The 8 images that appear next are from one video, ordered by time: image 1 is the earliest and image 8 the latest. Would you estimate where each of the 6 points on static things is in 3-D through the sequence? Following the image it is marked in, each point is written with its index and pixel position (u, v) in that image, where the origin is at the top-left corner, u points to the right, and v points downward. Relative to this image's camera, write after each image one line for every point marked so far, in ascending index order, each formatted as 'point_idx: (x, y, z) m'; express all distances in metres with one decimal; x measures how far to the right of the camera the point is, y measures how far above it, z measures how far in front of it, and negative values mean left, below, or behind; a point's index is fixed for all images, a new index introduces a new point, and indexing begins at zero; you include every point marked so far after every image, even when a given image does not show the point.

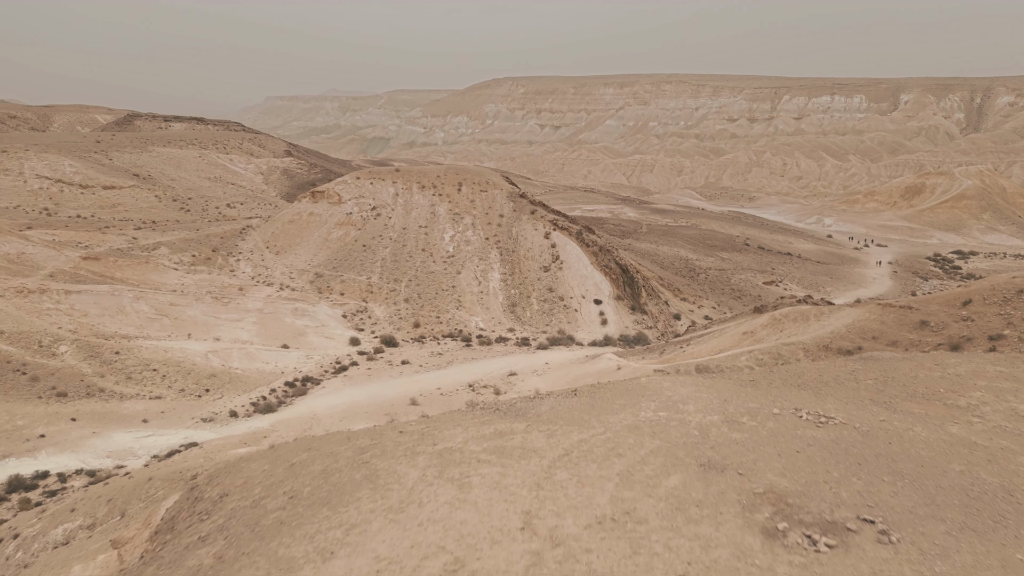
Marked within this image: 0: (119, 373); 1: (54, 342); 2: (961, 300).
0: (-10.1, -2.2, +18.1) m
1: (-12.0, -1.4, +18.4) m
2: (+8.0, -0.2, +12.6) m
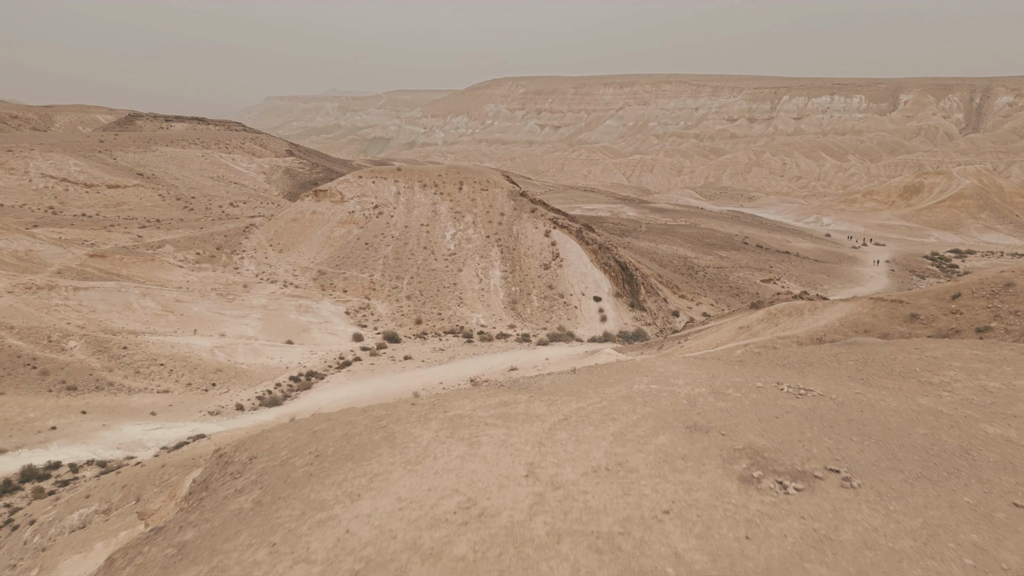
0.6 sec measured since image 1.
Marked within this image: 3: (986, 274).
0: (-10.1, -2.1, +18.5) m
1: (-12.0, -1.3, +18.8) m
2: (+8.1, -0.1, +13.0) m
3: (+8.9, +0.3, +13.3) m
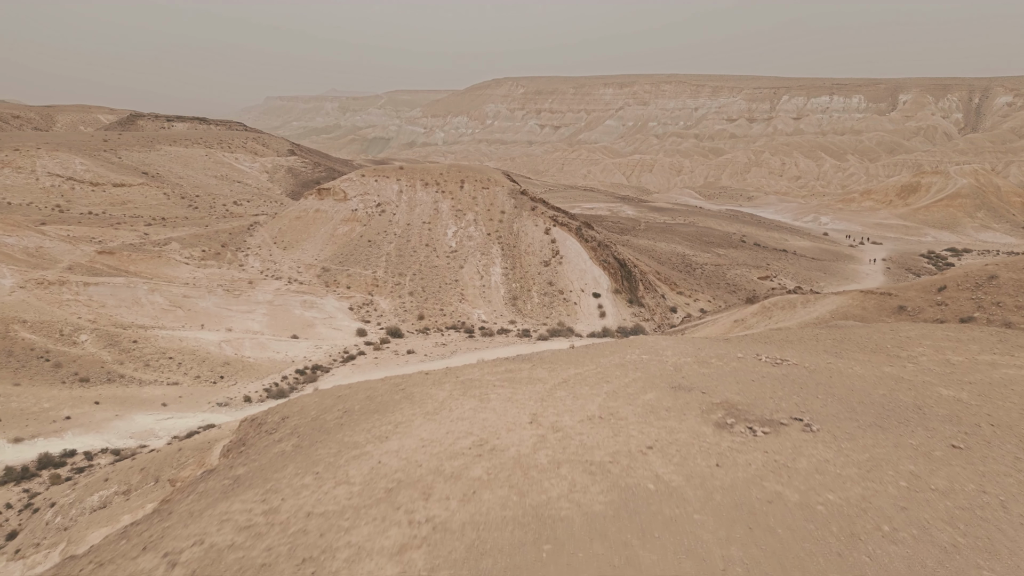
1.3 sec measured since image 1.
0: (-10.1, -2.0, +18.9) m
1: (-12.0, -1.2, +19.2) m
2: (+8.1, 0.0, +13.4) m
3: (+9.0, +0.4, +13.8) m
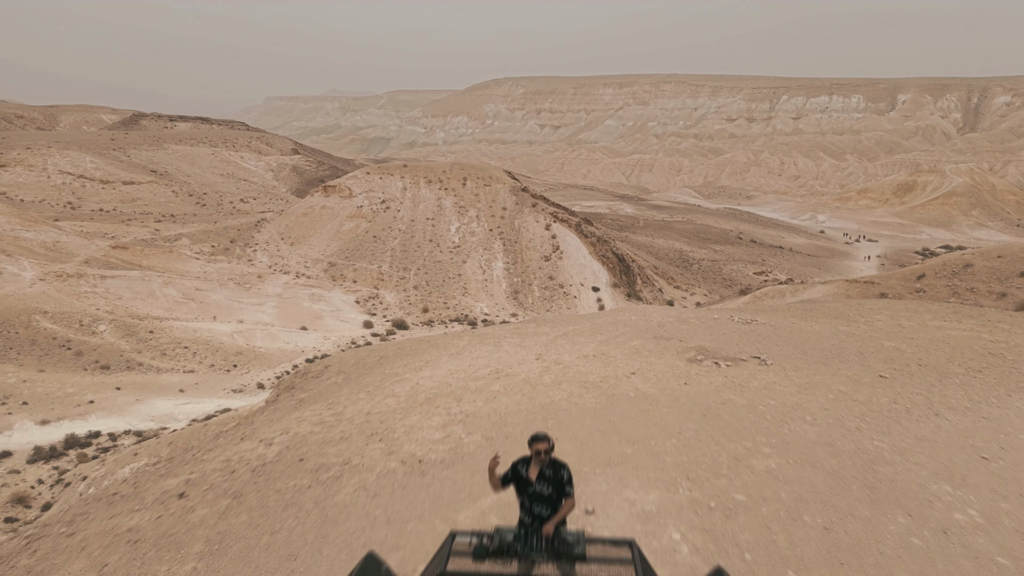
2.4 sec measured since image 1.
0: (-10.0, -1.7, +19.7) m
1: (-11.9, -1.0, +20.0) m
2: (+8.1, +0.3, +14.2) m
3: (+9.0, +0.6, +14.6) m
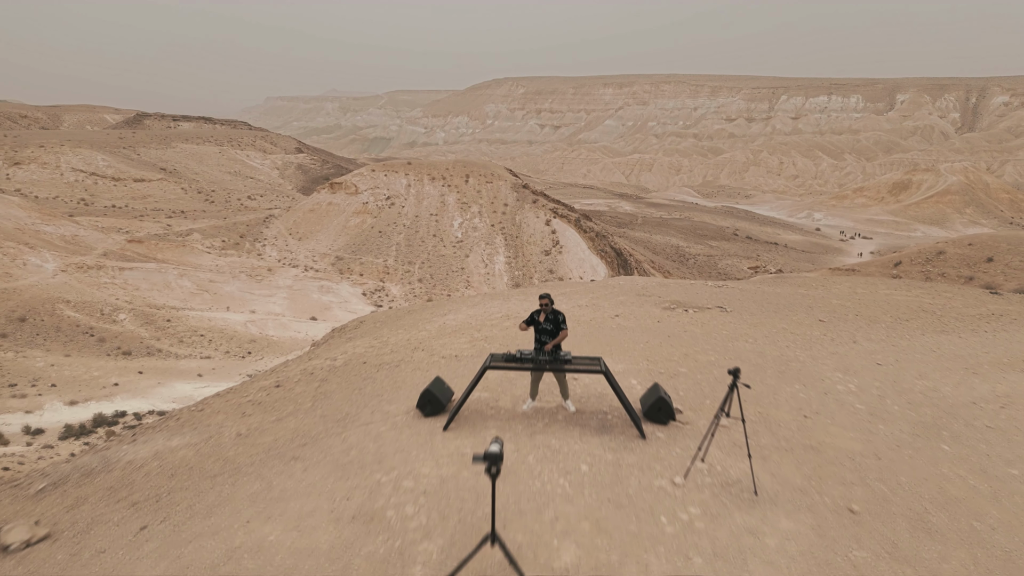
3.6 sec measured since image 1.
0: (-10.0, -1.4, +20.6) m
1: (-11.8, -0.7, +20.9) m
2: (+8.2, +0.5, +15.1) m
3: (+9.1, +0.9, +15.5) m
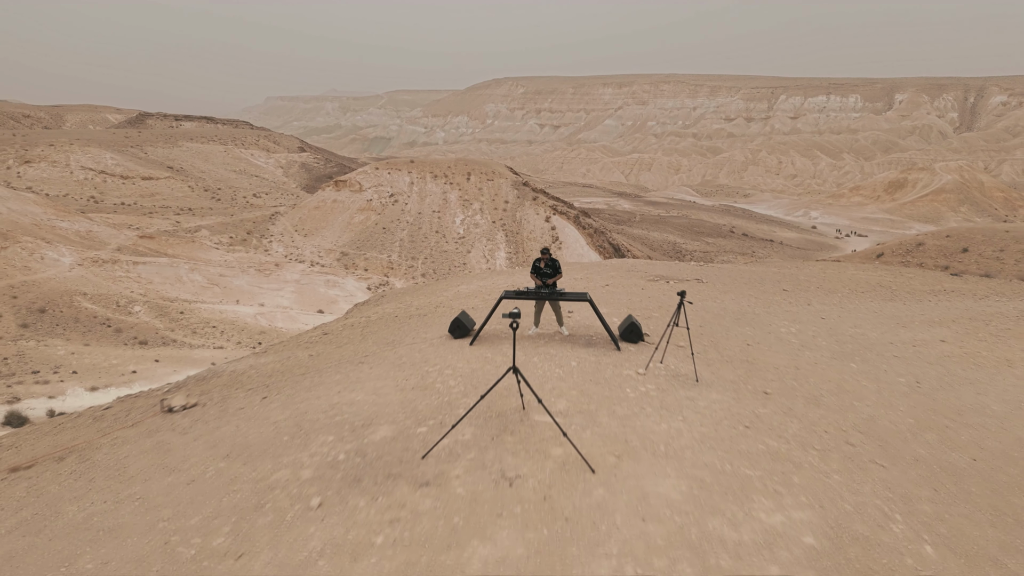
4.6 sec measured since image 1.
0: (-9.9, -1.2, +21.4) m
1: (-11.8, -0.5, +21.7) m
2: (+8.2, +0.8, +15.9) m
3: (+9.1, +1.1, +16.3) m
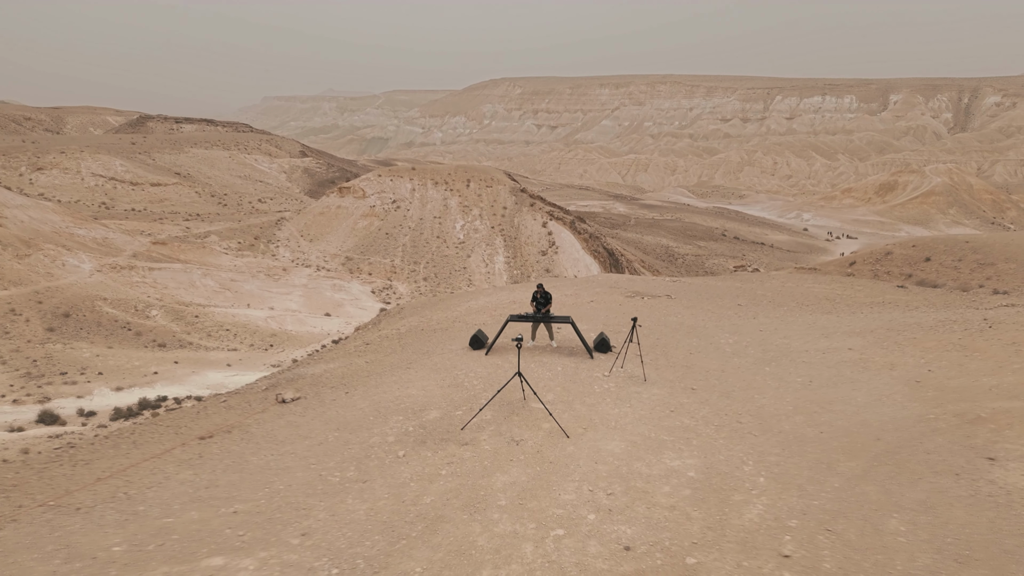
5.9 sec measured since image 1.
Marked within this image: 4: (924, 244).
0: (-10.0, -1.4, +22.6) m
1: (-11.9, -0.6, +22.8) m
2: (+8.2, +0.6, +17.1) m
3: (+9.1, +1.0, +17.5) m
4: (+9.5, +1.0, +16.2) m
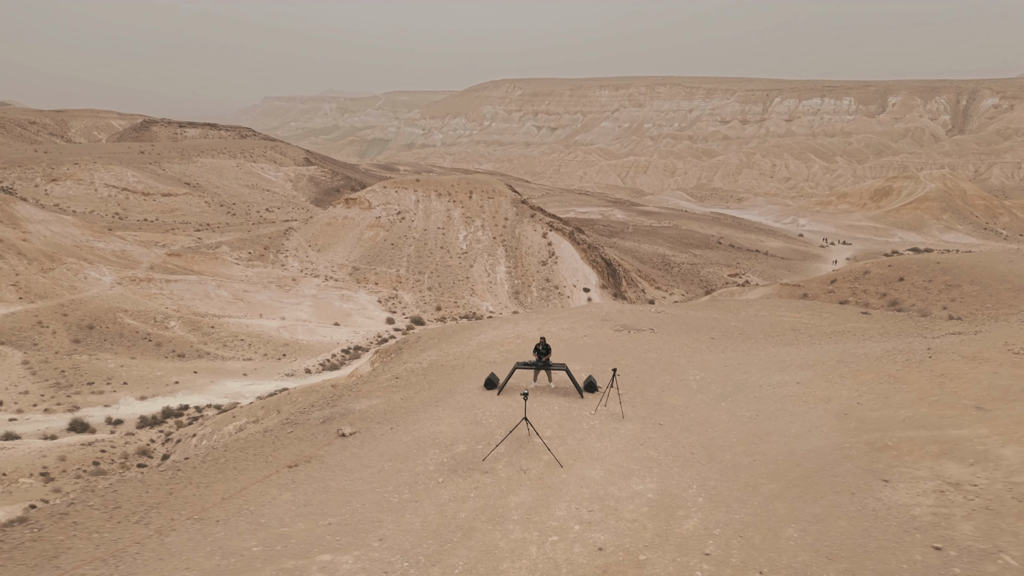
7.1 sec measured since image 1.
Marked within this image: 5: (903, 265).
0: (-9.9, -1.8, +23.7) m
1: (-11.8, -1.0, +24.0) m
2: (+8.3, +0.2, +18.2) m
3: (+9.1, +0.6, +18.6) m
4: (+9.5, +0.6, +17.3) m
5: (+9.5, +0.5, +17.0) m
